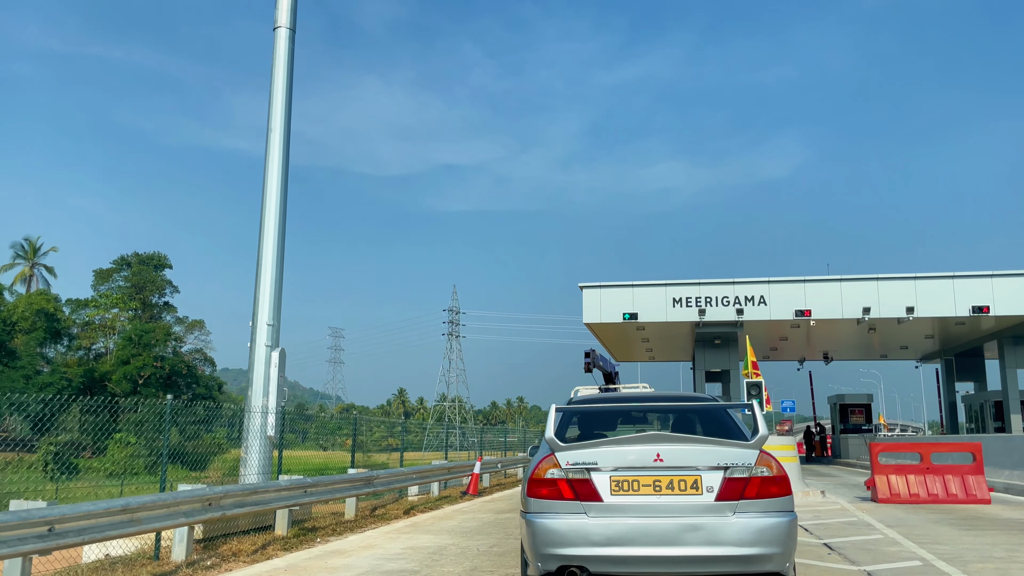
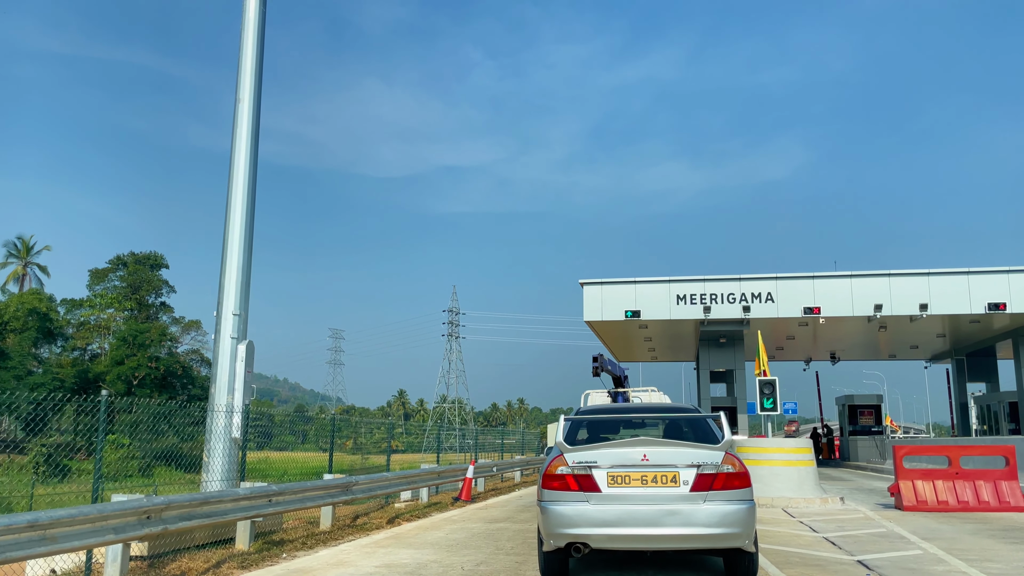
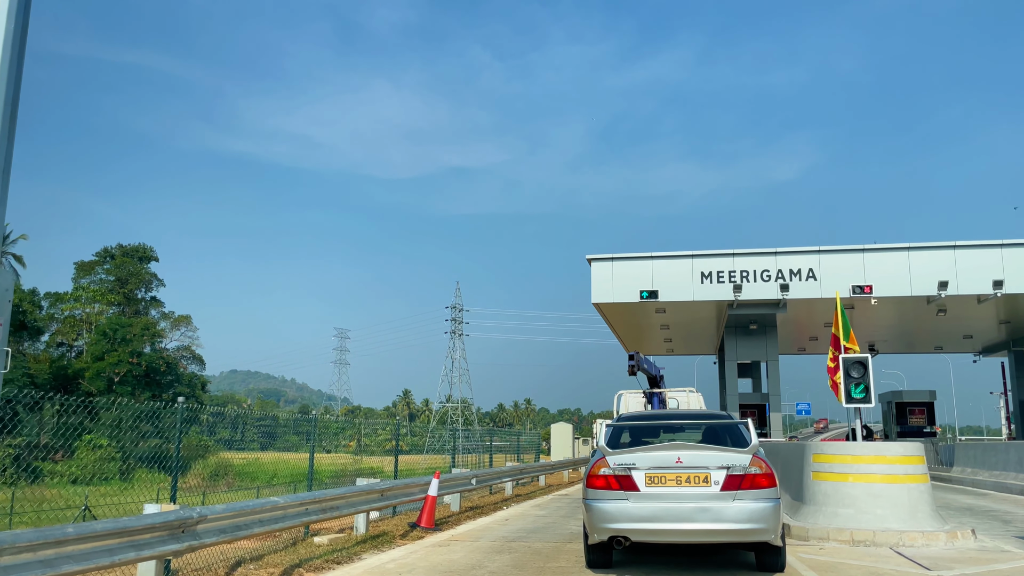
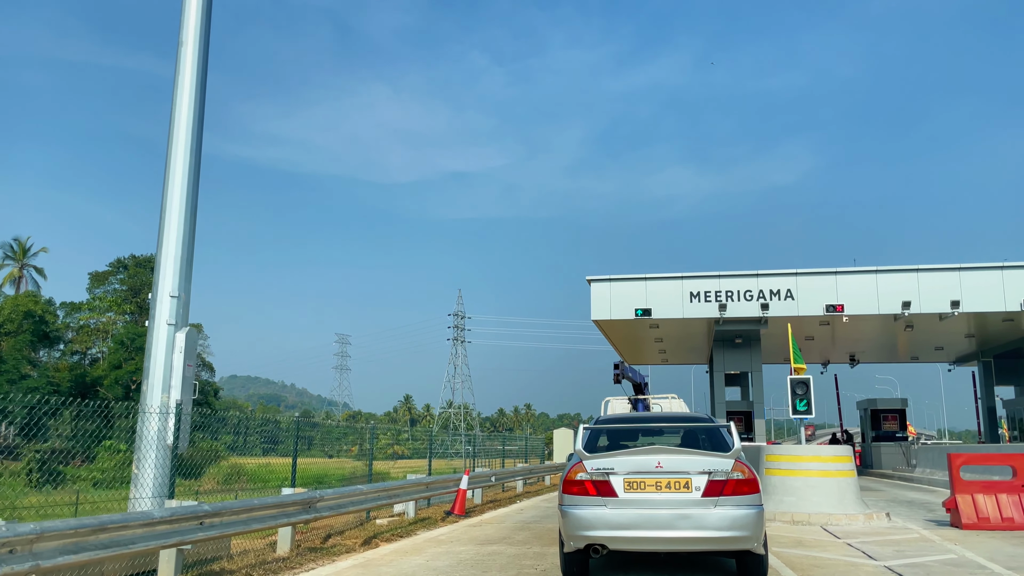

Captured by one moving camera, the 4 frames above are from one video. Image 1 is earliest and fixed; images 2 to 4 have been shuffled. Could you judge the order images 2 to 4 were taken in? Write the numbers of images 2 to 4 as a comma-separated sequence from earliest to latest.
2, 4, 3
